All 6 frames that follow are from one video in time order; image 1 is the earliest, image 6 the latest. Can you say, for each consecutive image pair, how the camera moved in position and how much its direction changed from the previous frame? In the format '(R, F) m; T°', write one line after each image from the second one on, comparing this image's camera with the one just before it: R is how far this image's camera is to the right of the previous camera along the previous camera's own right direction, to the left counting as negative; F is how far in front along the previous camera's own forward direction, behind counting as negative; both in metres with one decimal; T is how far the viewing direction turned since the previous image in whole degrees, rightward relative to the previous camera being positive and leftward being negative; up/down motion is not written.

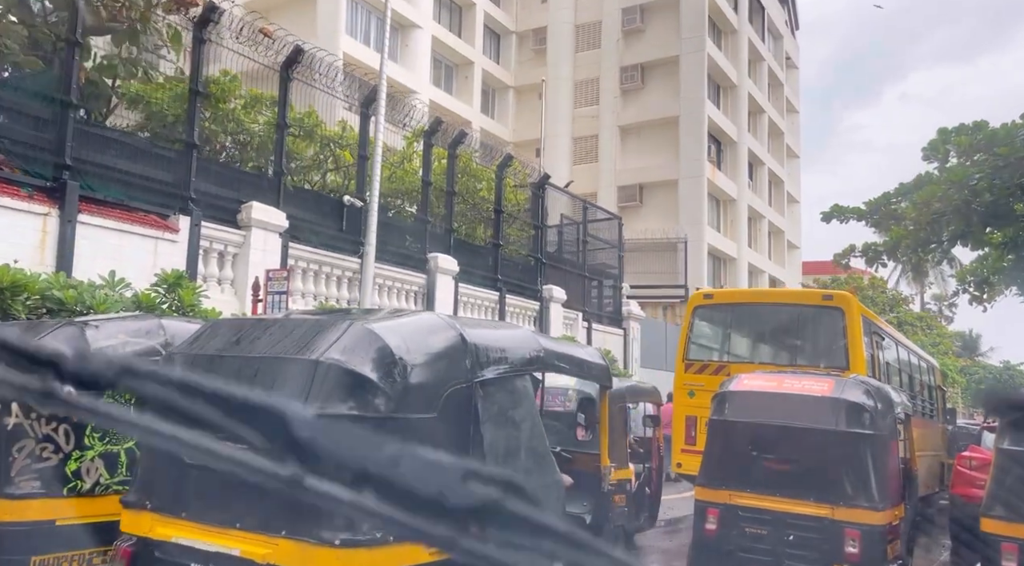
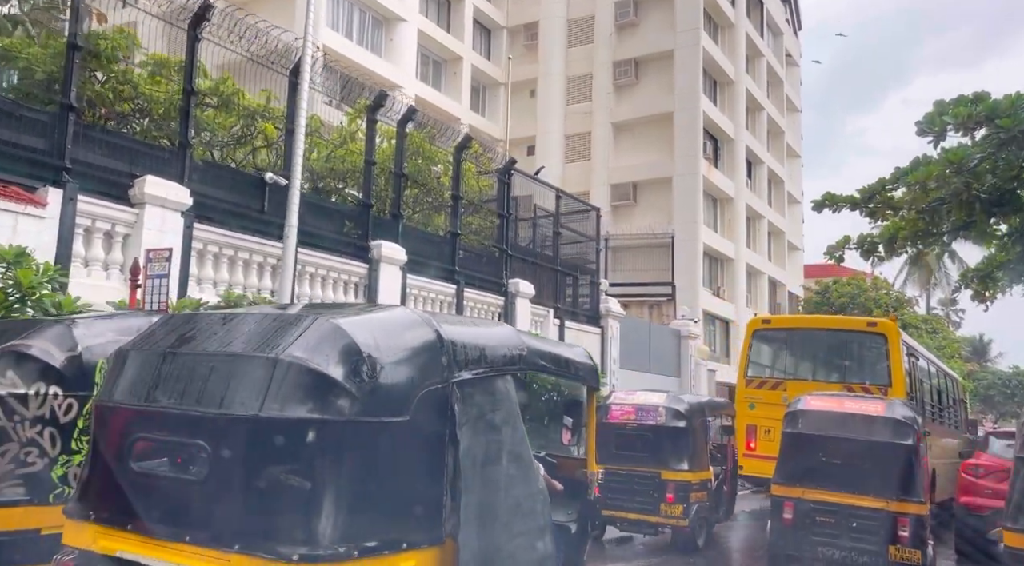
(0.0, +0.1) m; 0°
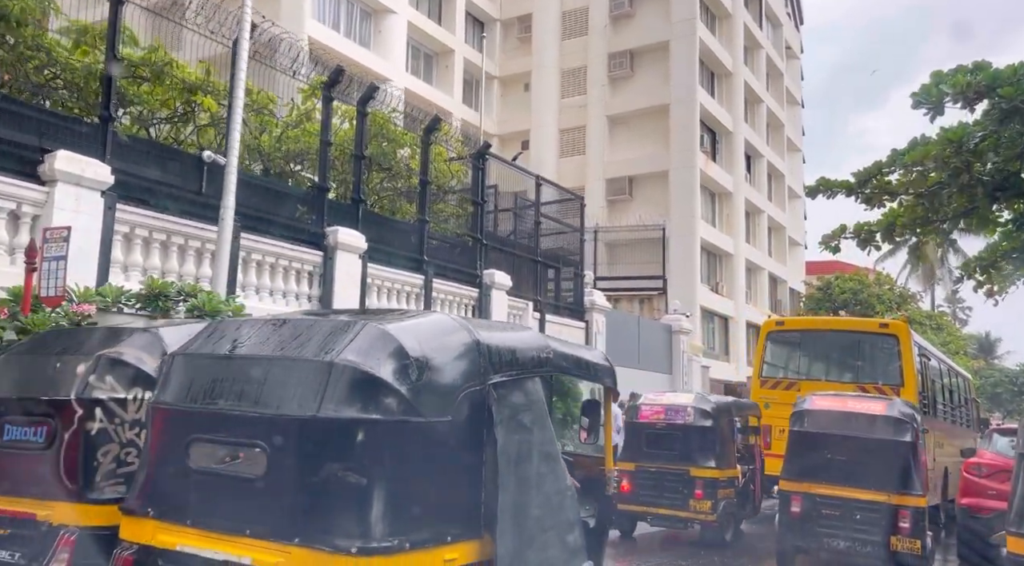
(0.0, +0.1) m; 0°
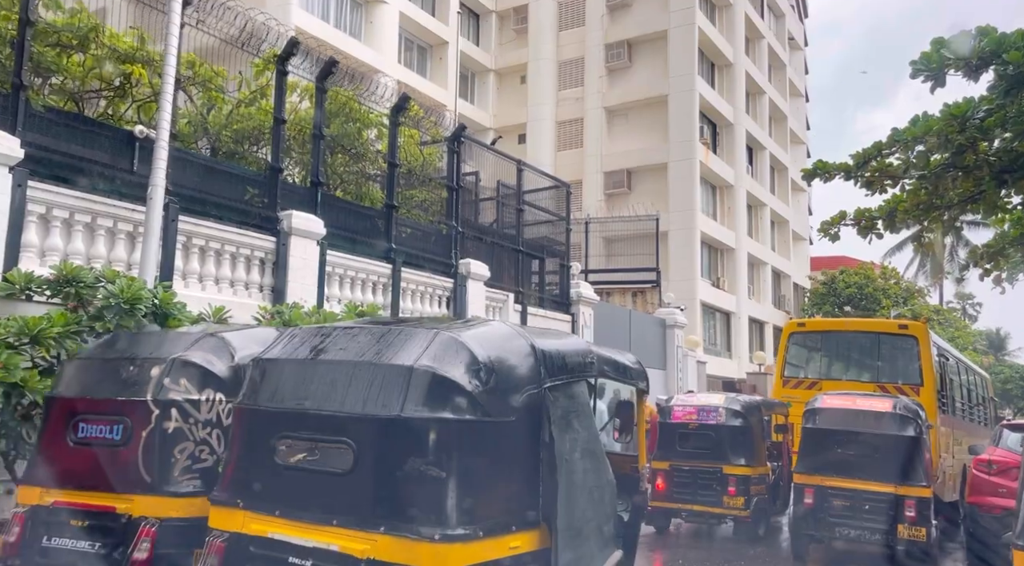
(+0.4, +0.7) m; 0°
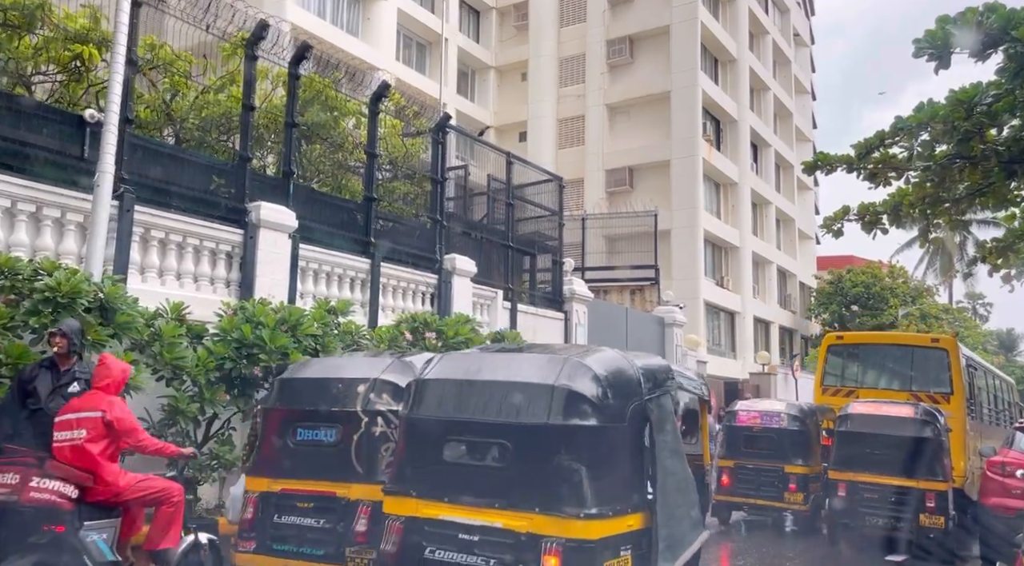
(+0.3, +0.5) m; -1°
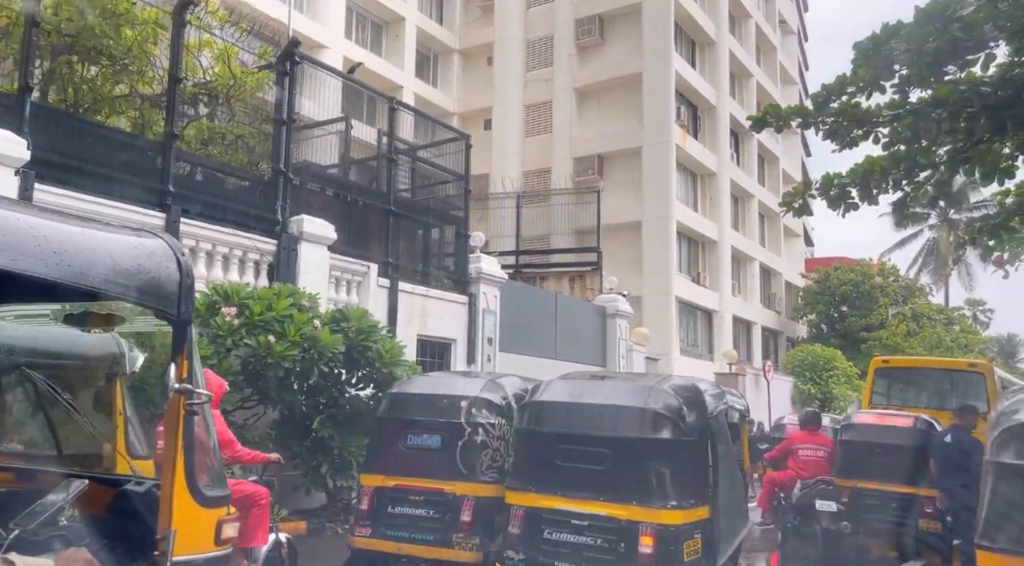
(+1.5, +2.3) m; 0°
